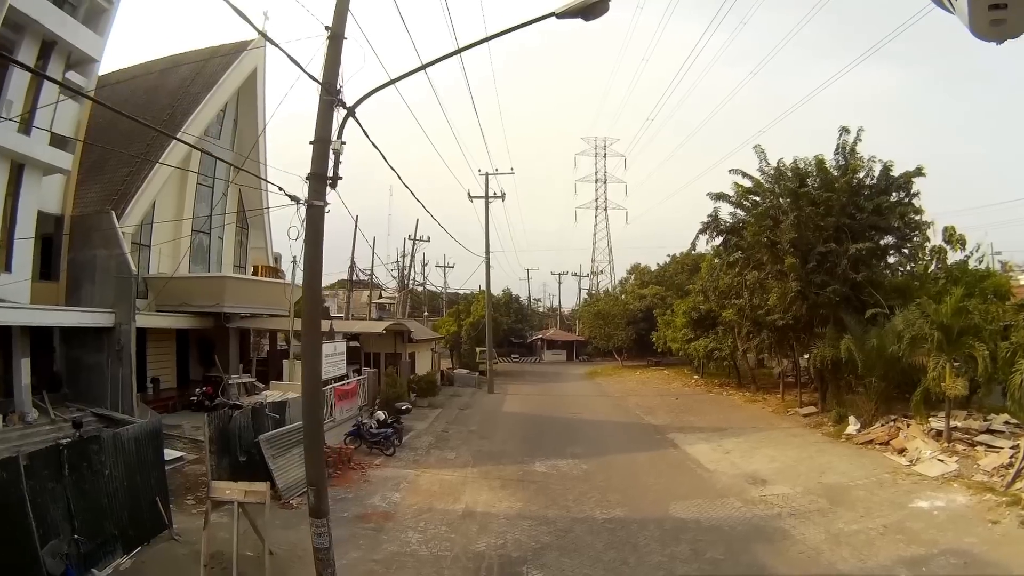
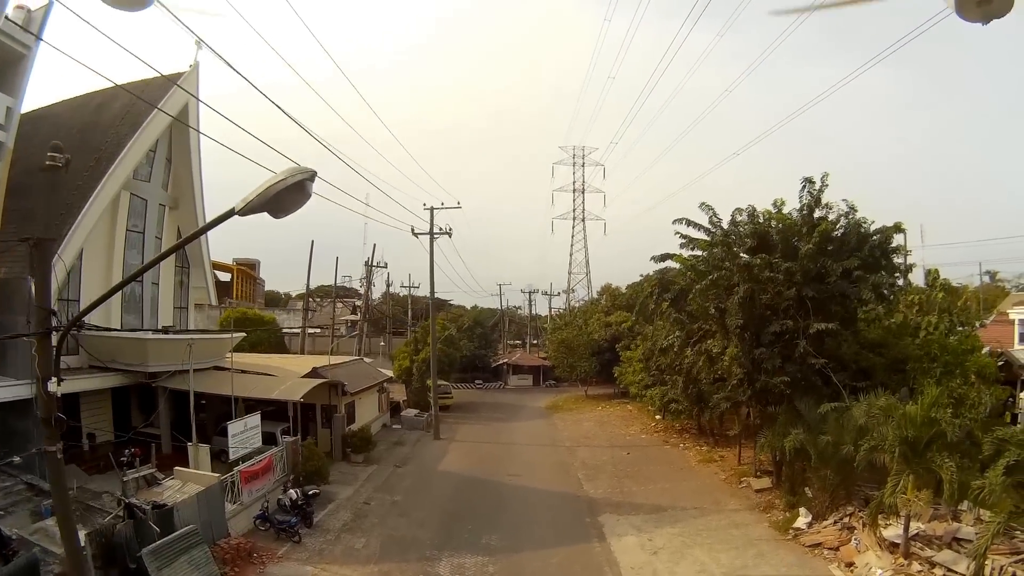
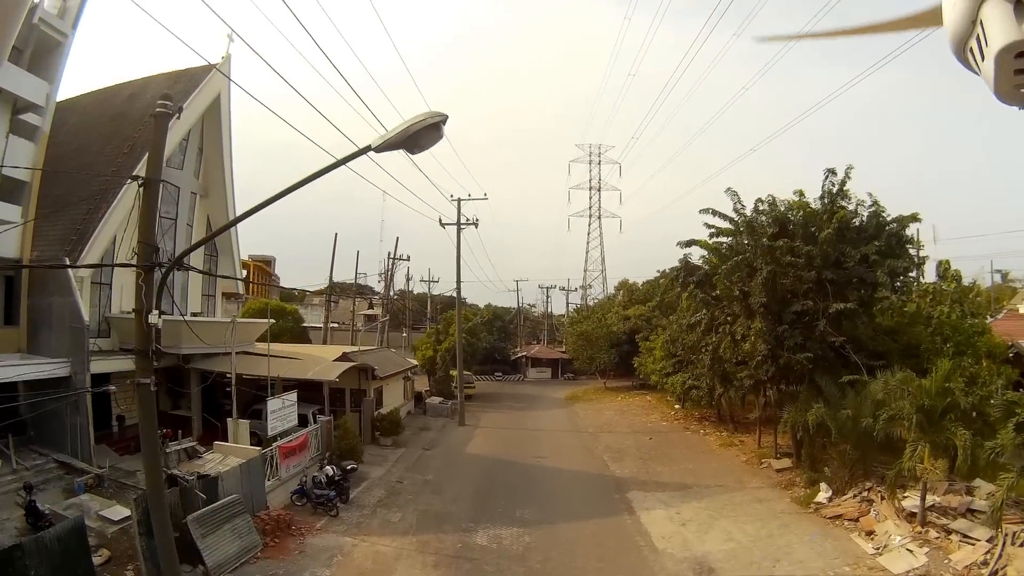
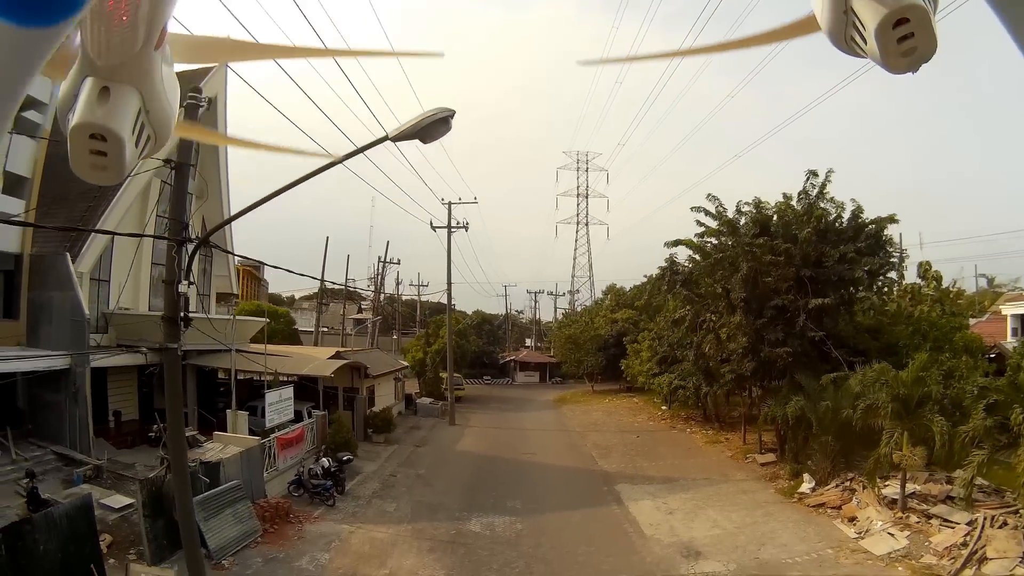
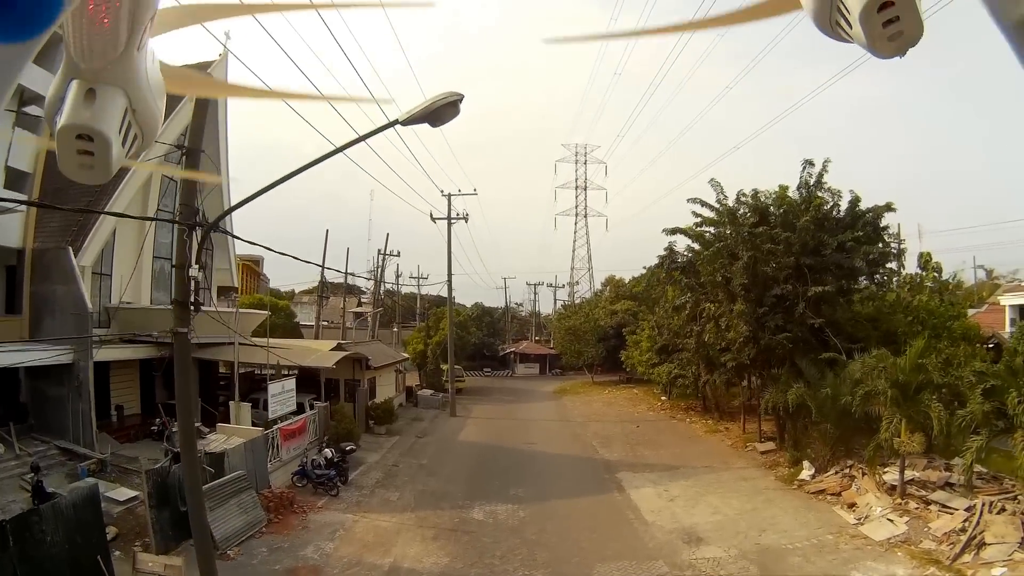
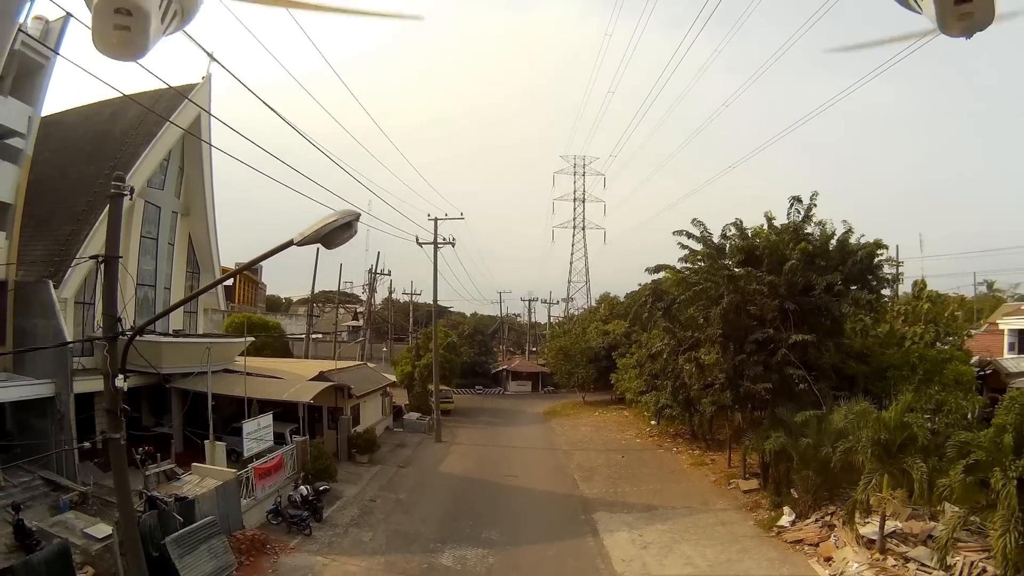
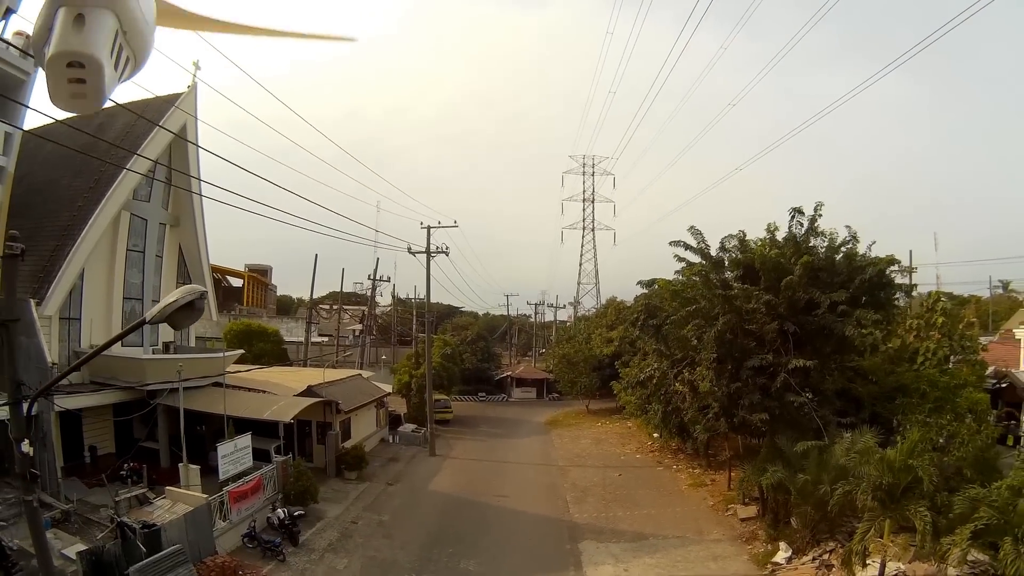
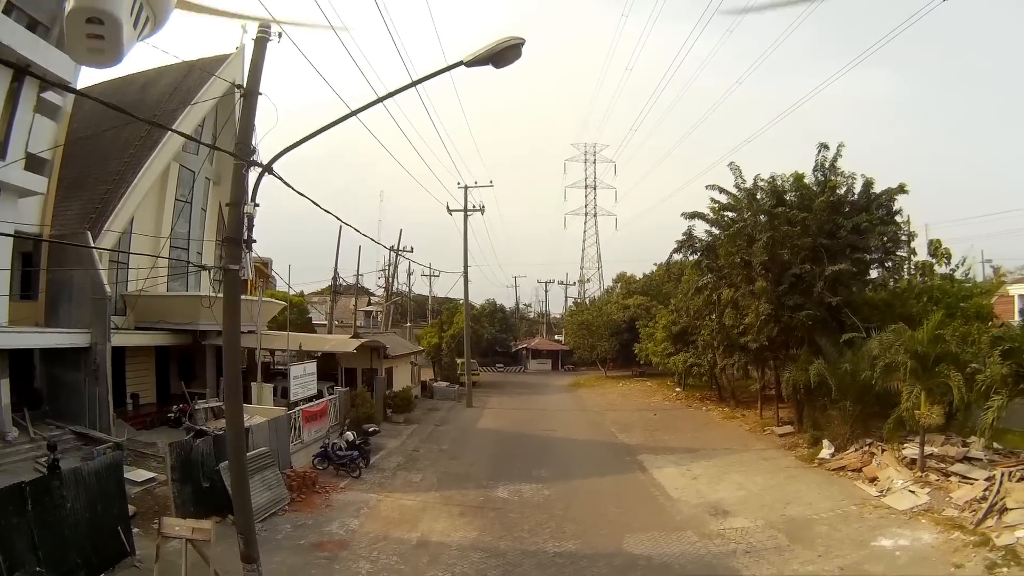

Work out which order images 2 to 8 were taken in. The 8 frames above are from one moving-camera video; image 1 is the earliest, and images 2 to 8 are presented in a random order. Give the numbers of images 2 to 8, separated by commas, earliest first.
8, 5, 3, 2, 7, 6, 4
